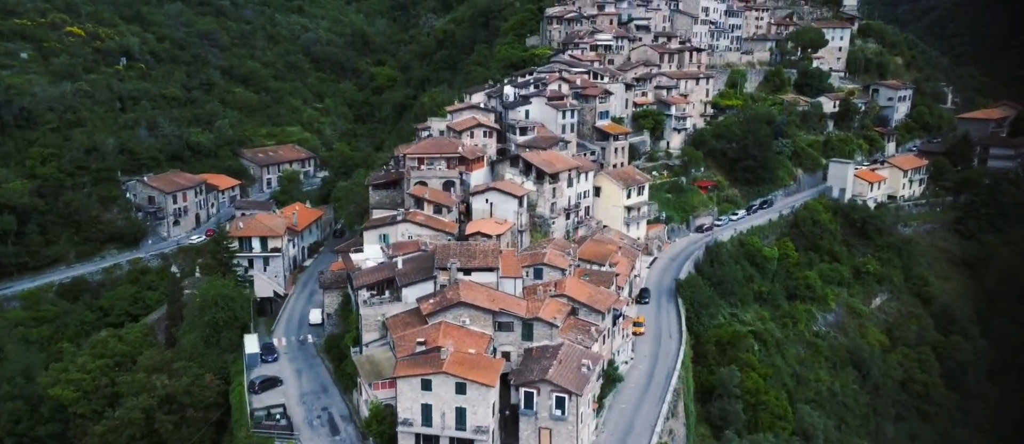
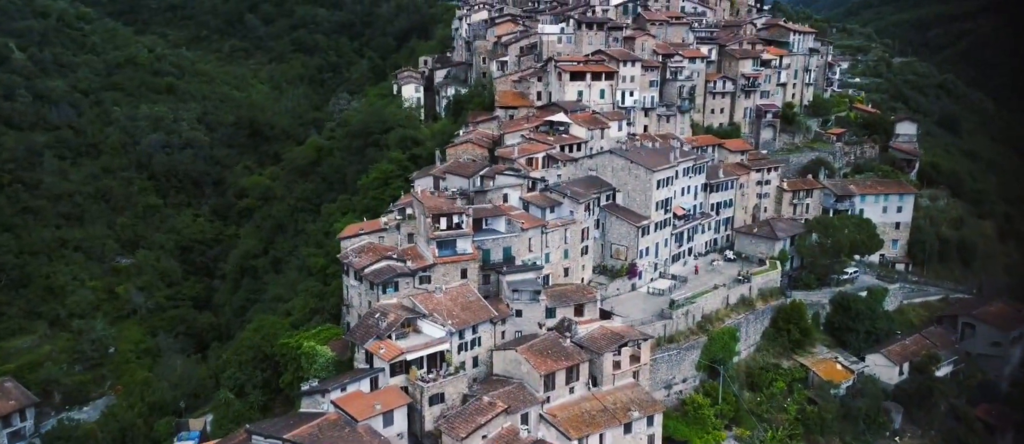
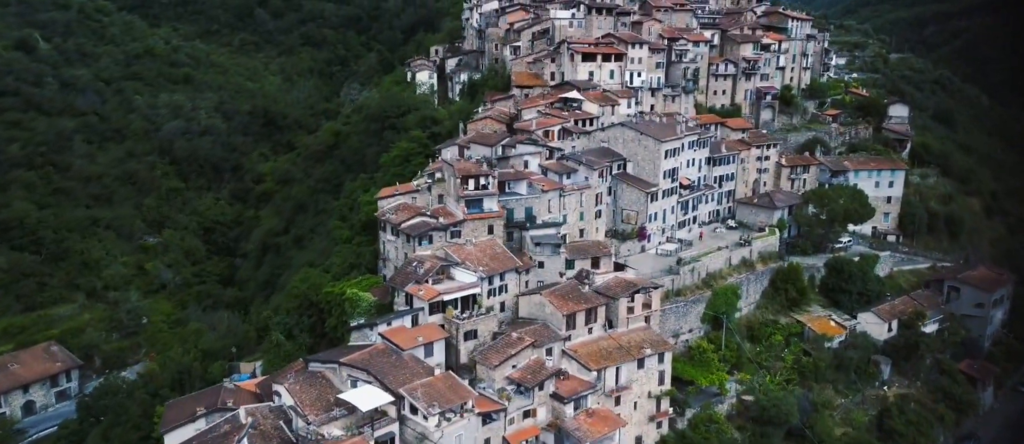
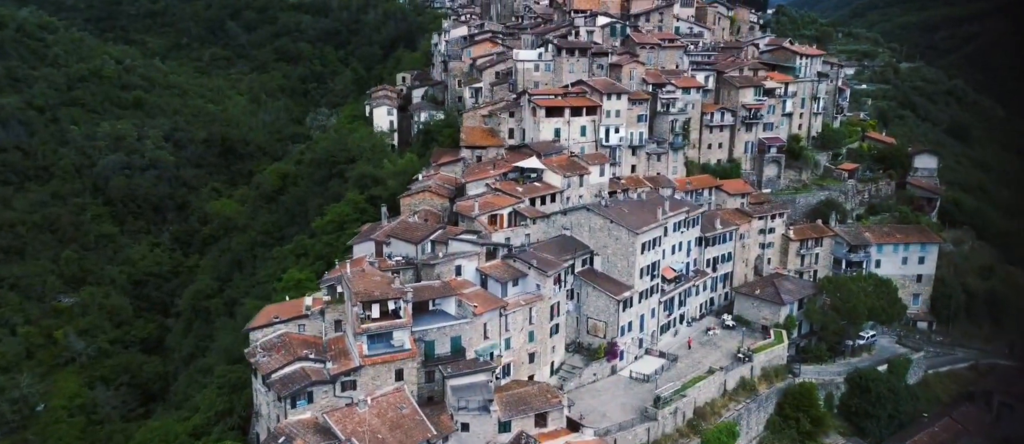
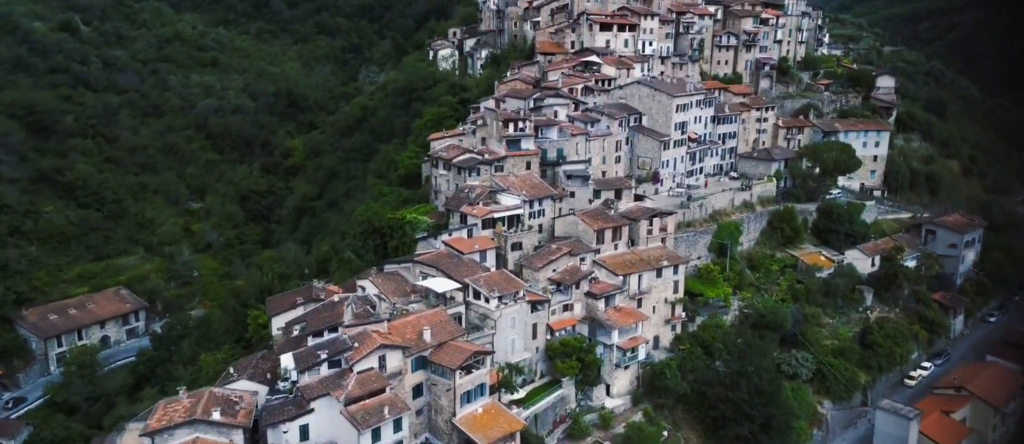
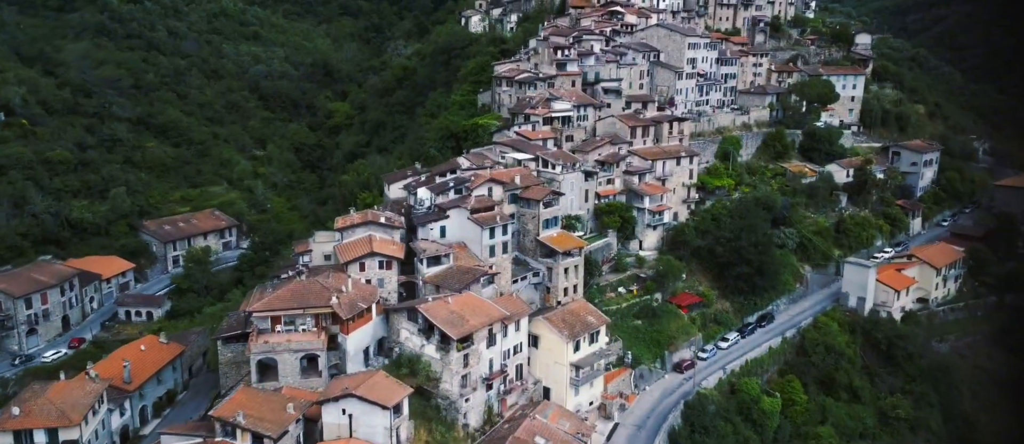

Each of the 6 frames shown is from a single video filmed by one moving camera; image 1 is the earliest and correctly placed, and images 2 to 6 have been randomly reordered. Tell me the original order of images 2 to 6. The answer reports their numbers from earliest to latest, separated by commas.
6, 5, 3, 2, 4
